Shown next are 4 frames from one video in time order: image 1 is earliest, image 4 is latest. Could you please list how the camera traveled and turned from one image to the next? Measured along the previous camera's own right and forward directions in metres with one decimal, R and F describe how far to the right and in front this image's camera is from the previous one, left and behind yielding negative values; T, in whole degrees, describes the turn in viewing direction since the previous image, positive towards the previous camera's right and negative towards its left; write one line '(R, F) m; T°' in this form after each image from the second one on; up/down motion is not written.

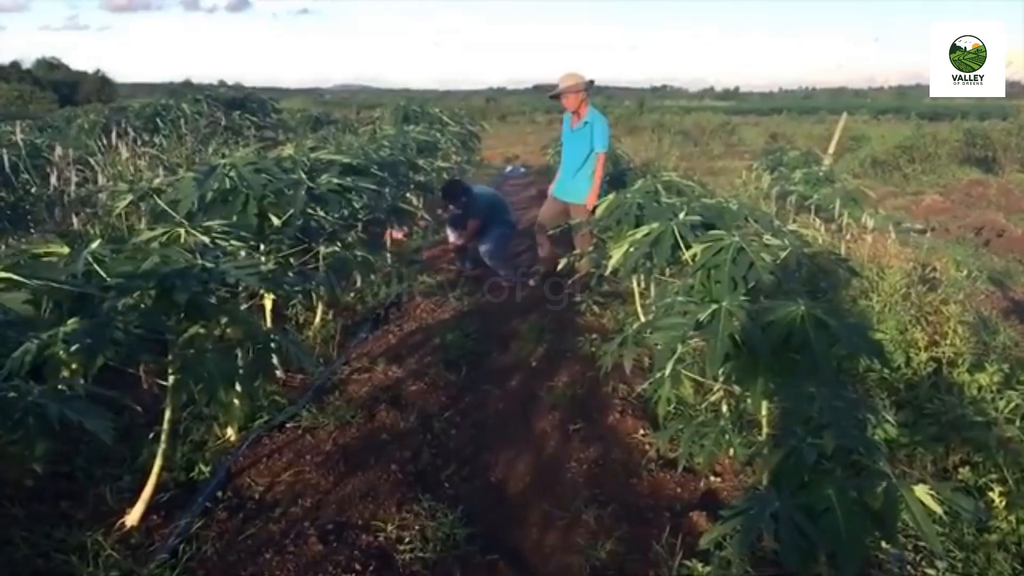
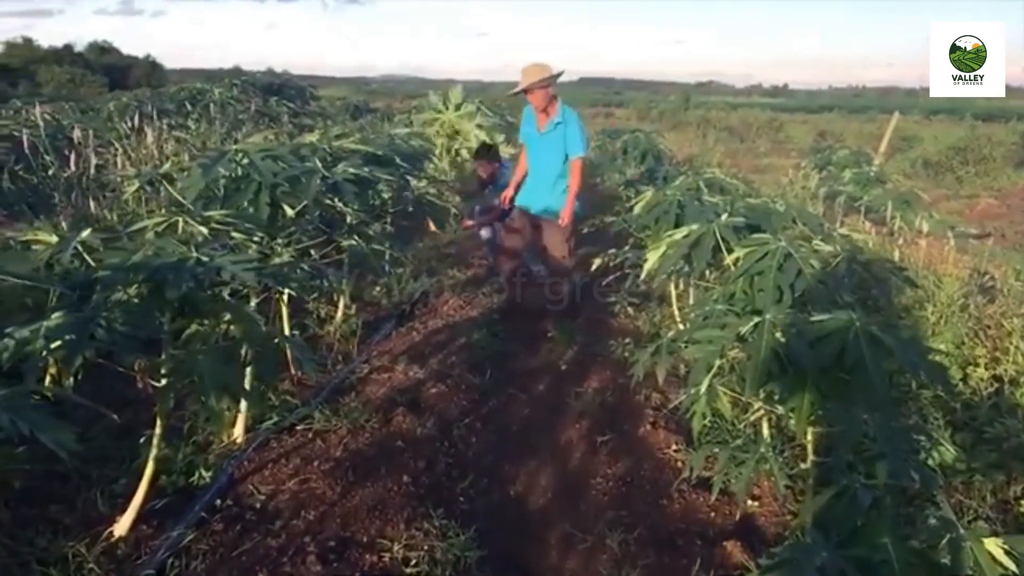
(+0.1, +0.3) m; -2°
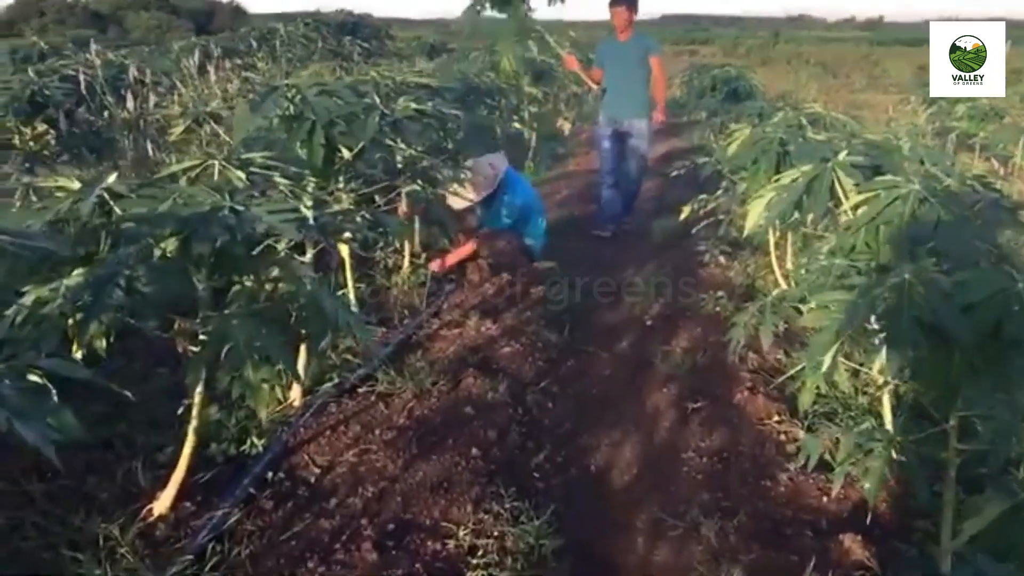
(0.0, +0.5) m; -5°
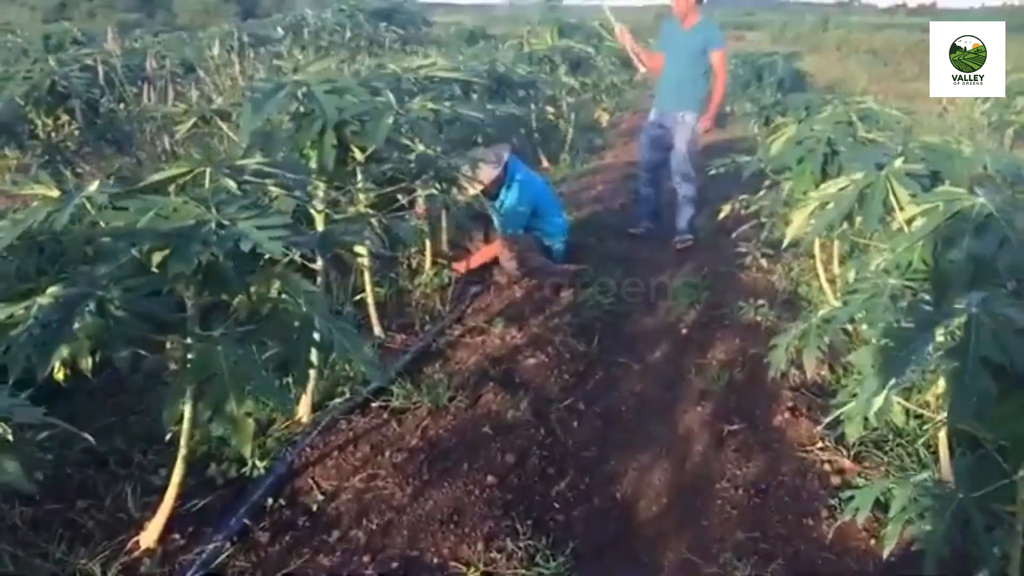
(+0.1, +0.3) m; -2°
